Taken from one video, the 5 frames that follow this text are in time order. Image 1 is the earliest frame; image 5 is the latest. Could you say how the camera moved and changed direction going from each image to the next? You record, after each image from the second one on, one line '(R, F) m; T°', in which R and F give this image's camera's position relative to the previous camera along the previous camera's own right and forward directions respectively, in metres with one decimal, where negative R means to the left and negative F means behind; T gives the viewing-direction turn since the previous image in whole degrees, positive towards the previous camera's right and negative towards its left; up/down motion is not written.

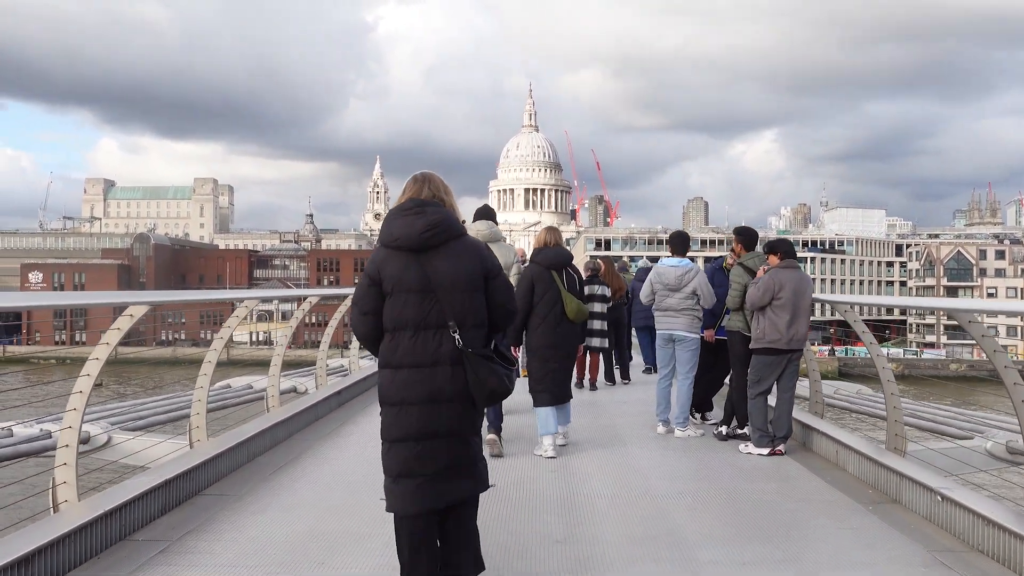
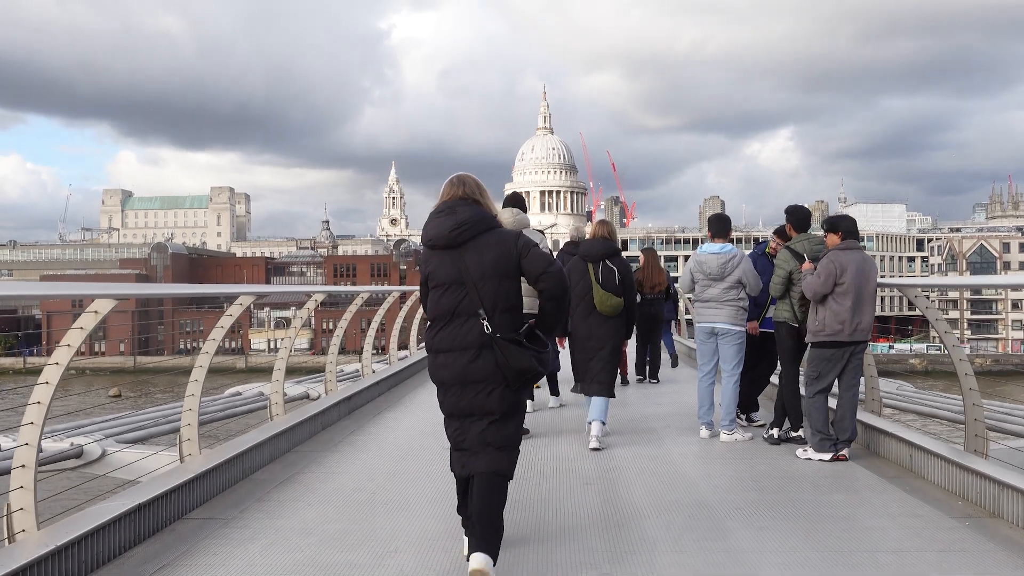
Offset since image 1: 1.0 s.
(0.0, +0.6) m; -1°
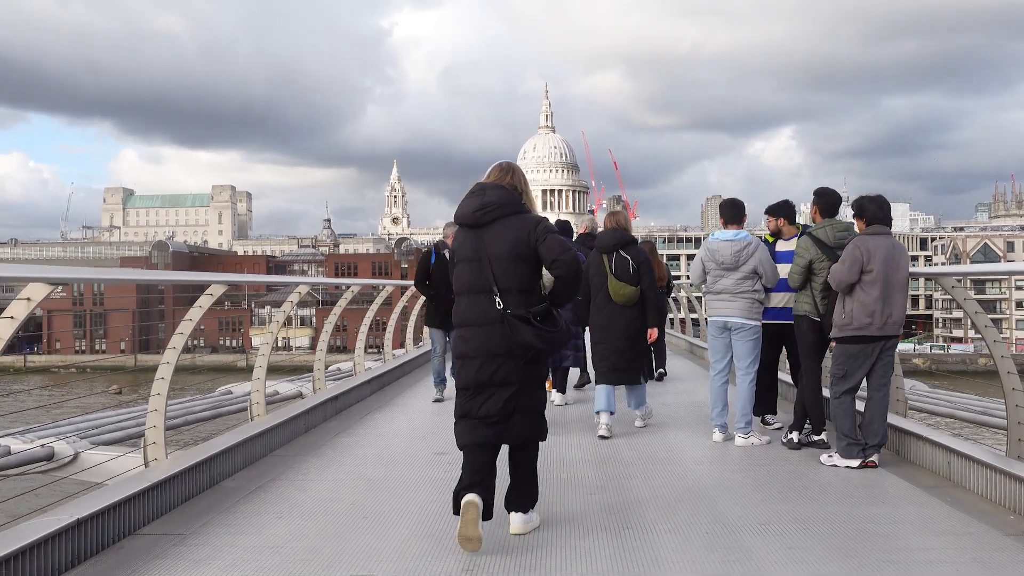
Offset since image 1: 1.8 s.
(0.0, +0.5) m; 0°
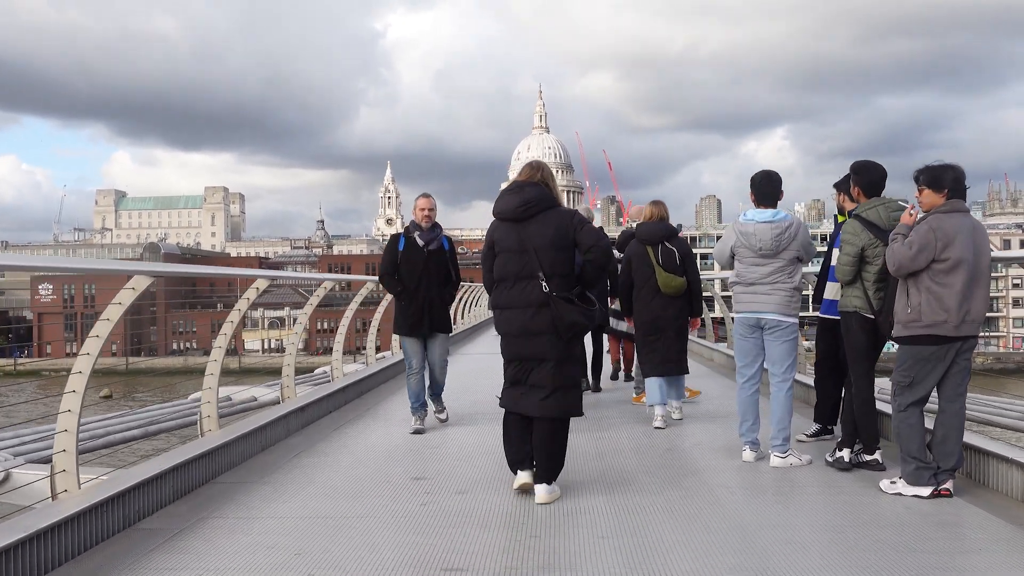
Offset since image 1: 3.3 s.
(0.0, +0.9) m; 0°
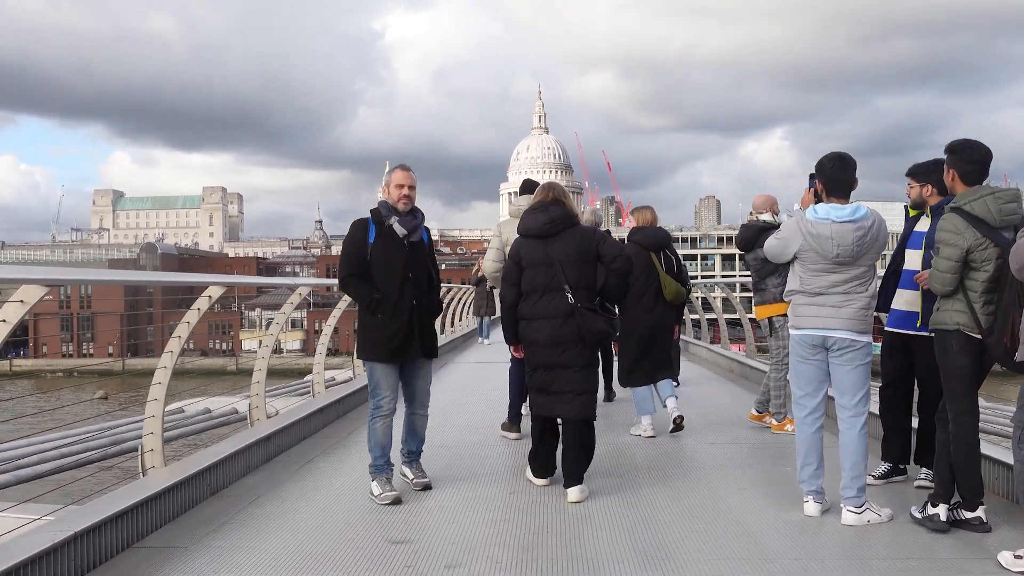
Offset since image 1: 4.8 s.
(0.0, +0.9) m; 0°
